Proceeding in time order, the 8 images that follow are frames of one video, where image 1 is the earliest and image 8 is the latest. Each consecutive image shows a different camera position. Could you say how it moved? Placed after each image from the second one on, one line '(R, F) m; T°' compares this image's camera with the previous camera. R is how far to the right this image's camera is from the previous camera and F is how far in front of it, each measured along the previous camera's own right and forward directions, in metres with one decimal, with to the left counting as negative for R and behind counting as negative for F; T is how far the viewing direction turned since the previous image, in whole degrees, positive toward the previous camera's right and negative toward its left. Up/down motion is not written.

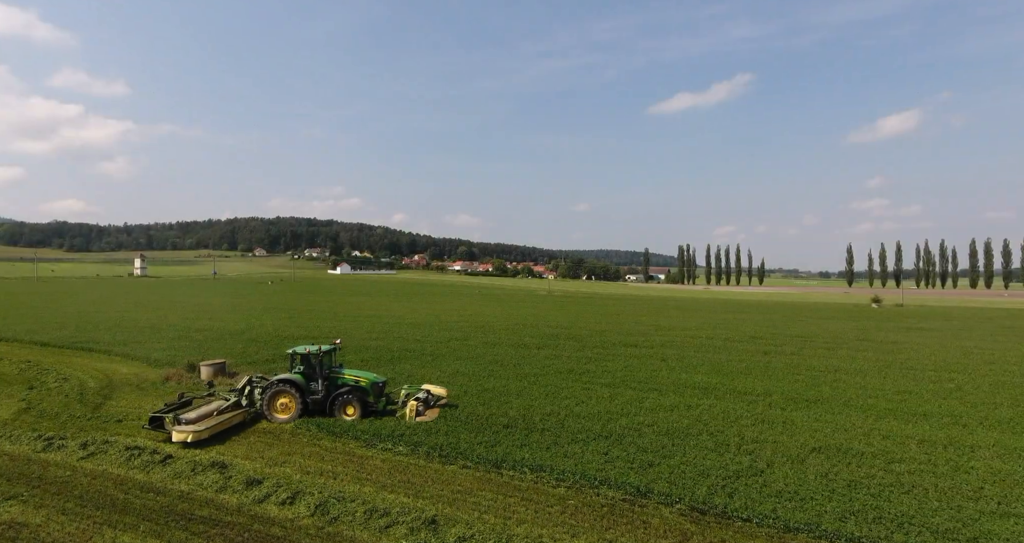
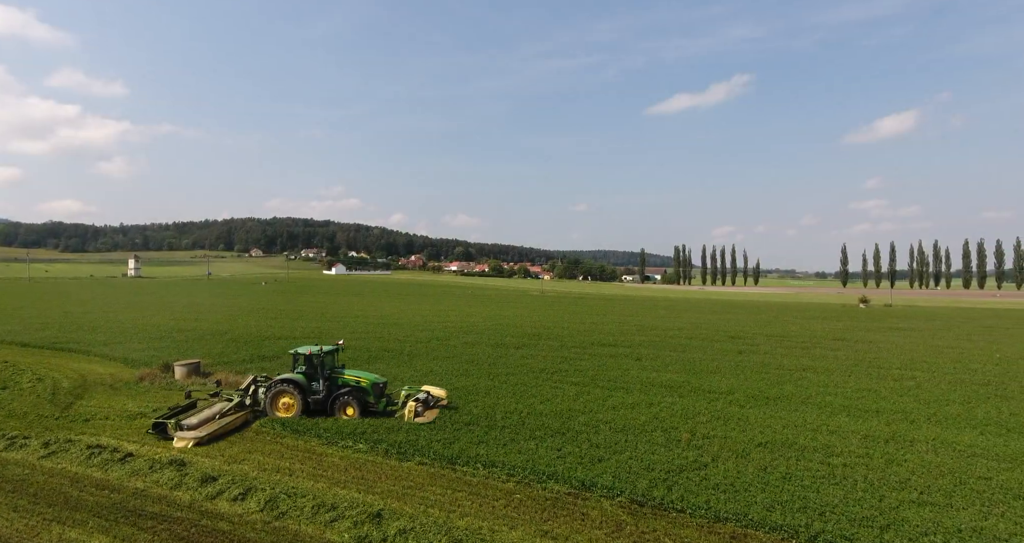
(+0.7, -0.2) m; +1°
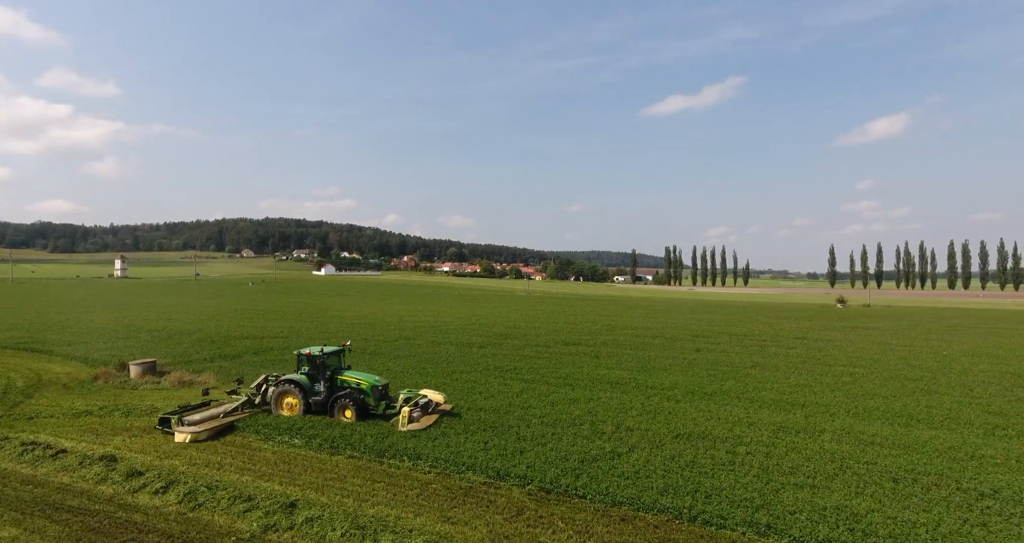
(+1.1, -0.4) m; +2°
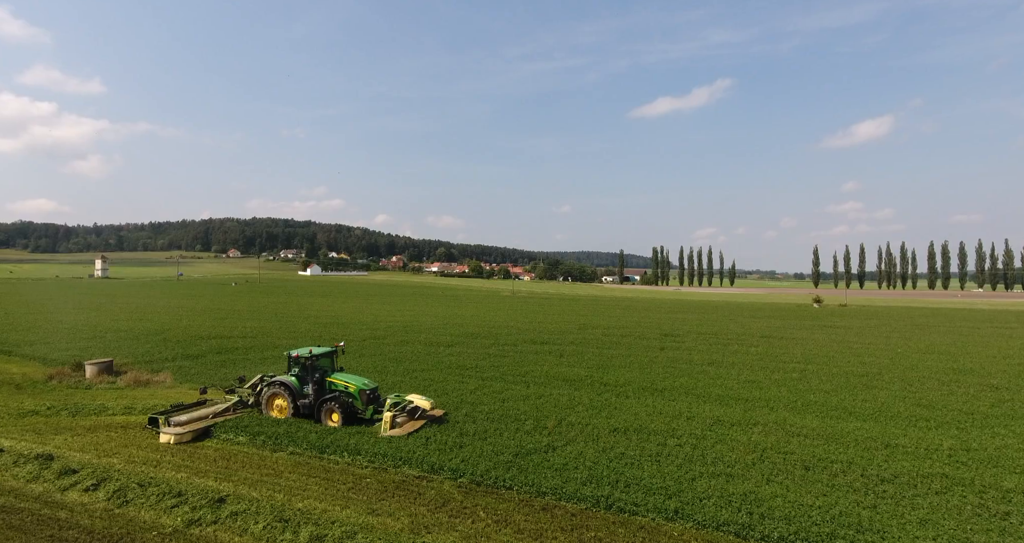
(+0.8, -0.2) m; +2°
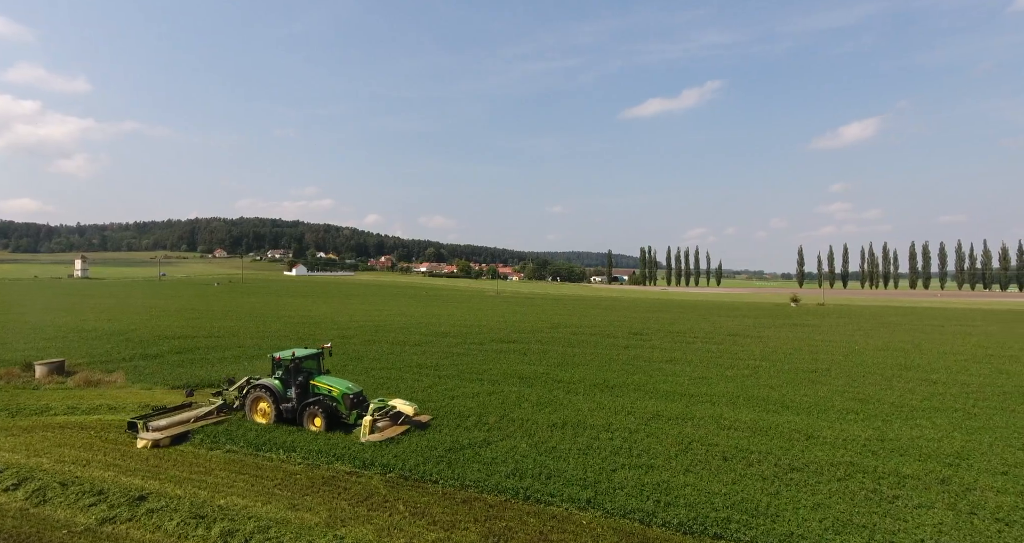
(+0.9, -0.1) m; +2°
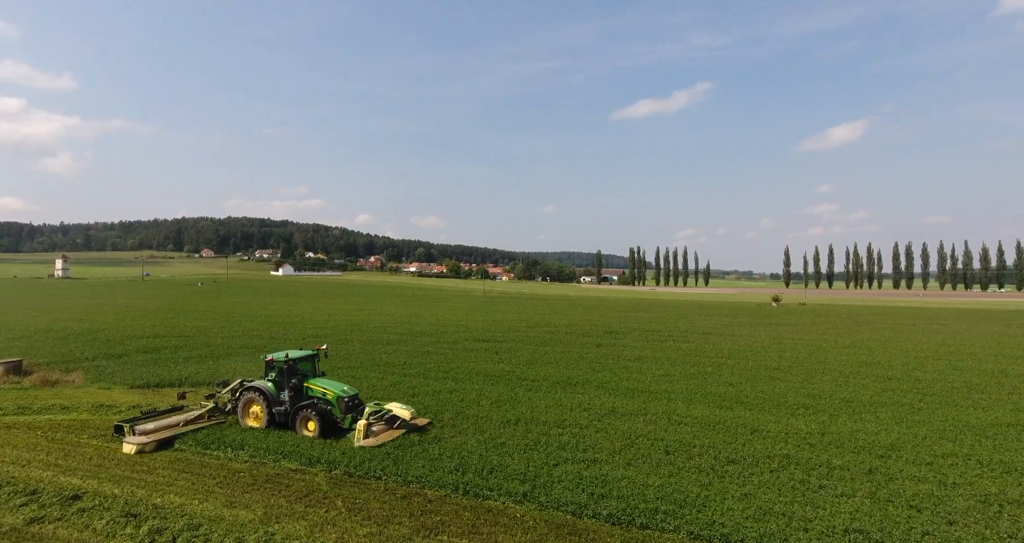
(+0.6, 0.0) m; +2°
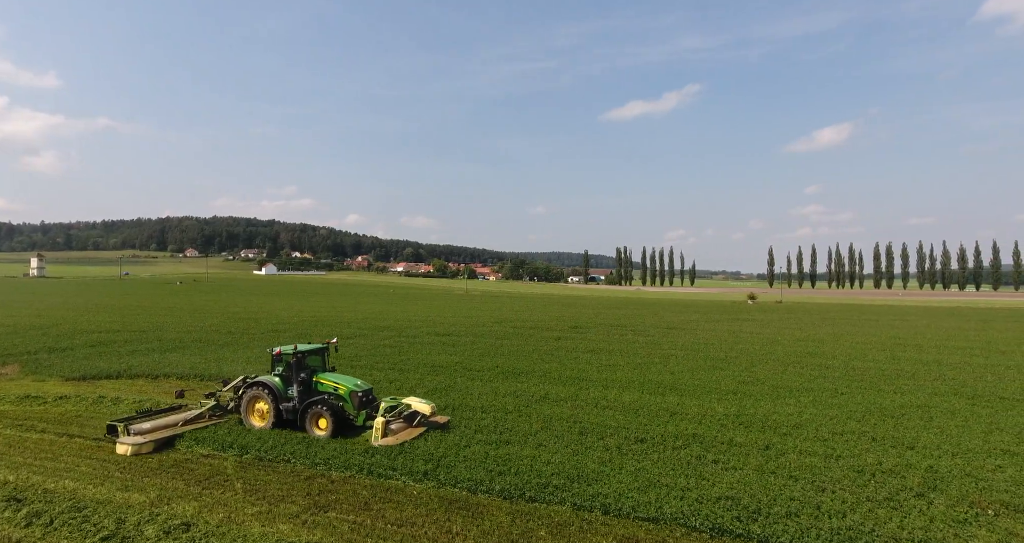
(+1.0, 0.0) m; +2°
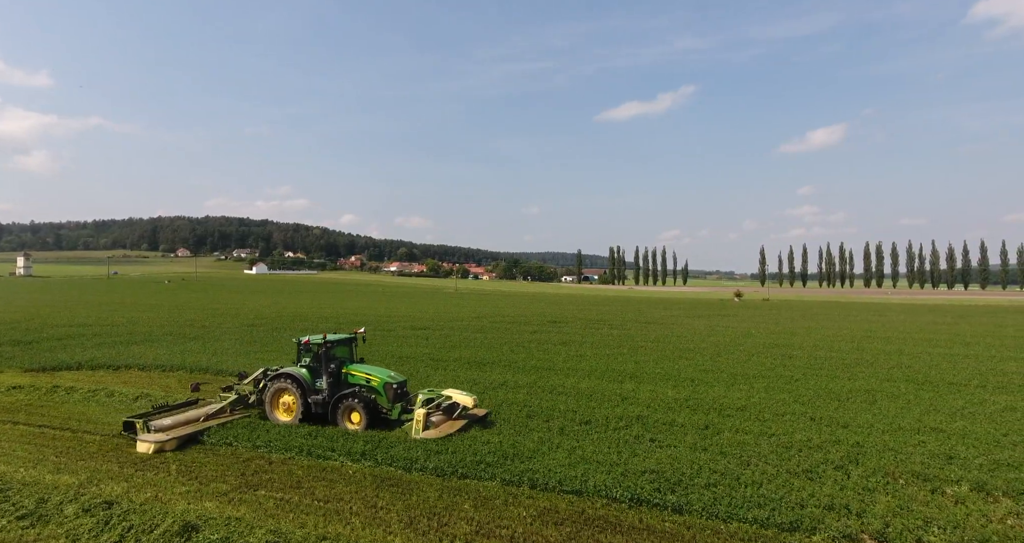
(+0.6, 0.0) m; +1°
